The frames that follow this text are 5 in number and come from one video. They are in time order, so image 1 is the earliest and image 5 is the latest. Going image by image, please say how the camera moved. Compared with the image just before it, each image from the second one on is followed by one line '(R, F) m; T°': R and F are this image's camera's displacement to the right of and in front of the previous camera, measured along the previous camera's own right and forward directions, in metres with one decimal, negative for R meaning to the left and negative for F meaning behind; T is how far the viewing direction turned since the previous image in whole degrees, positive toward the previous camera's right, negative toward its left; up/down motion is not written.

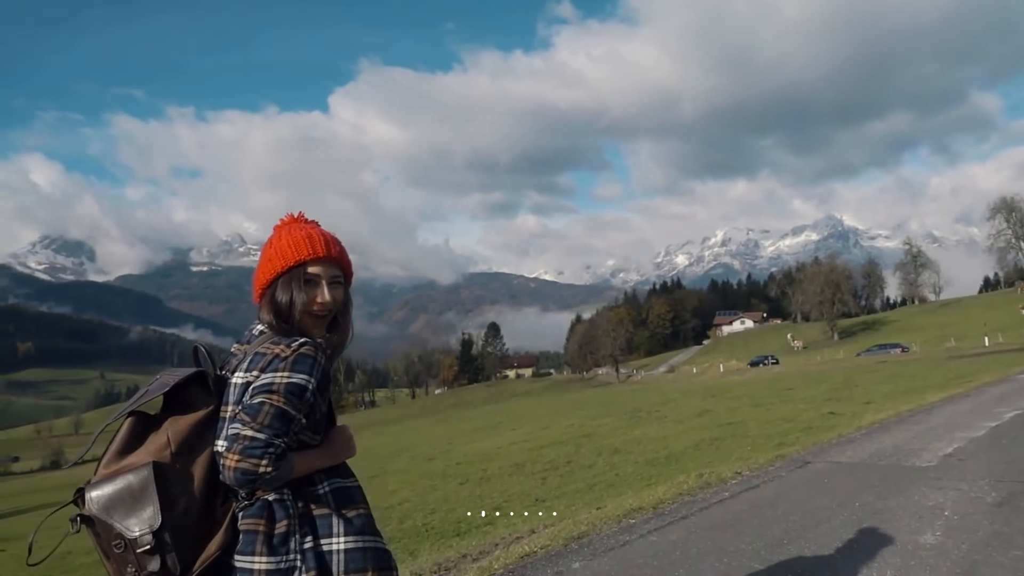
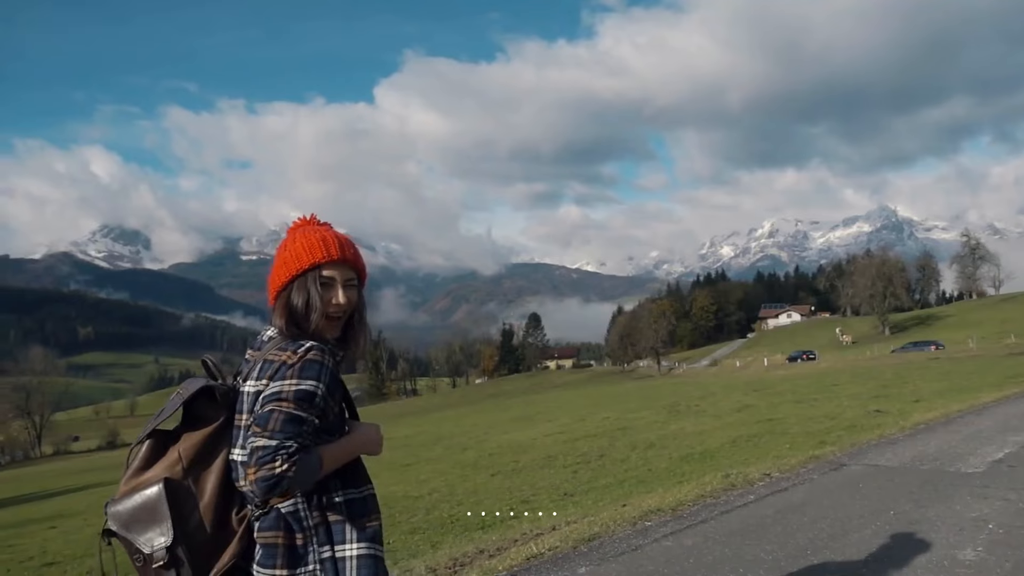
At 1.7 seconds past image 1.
(+0.3, +0.5) m; -3°
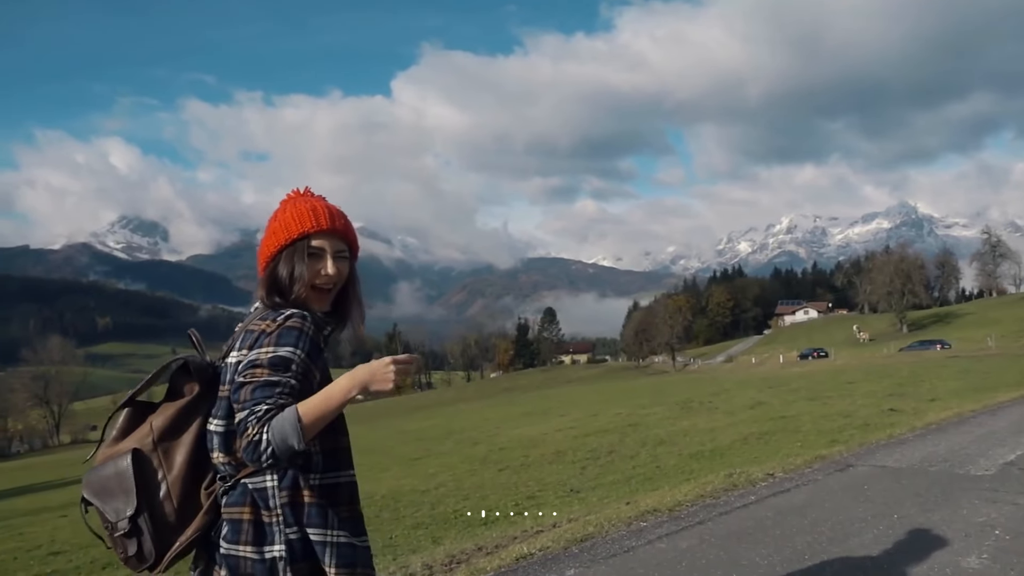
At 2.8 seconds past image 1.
(+0.2, +0.2) m; -1°
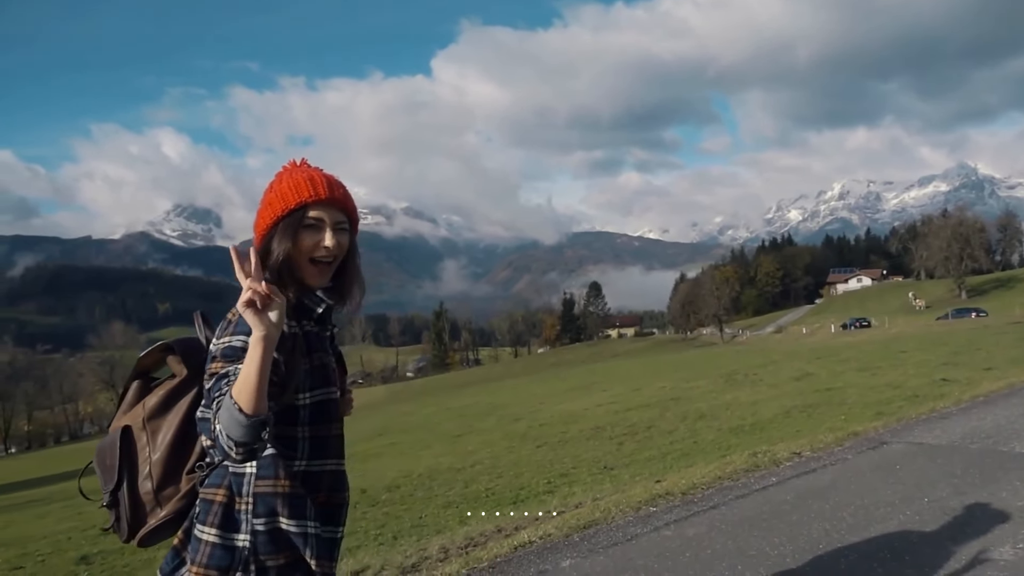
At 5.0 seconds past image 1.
(+0.5, +0.5) m; -3°
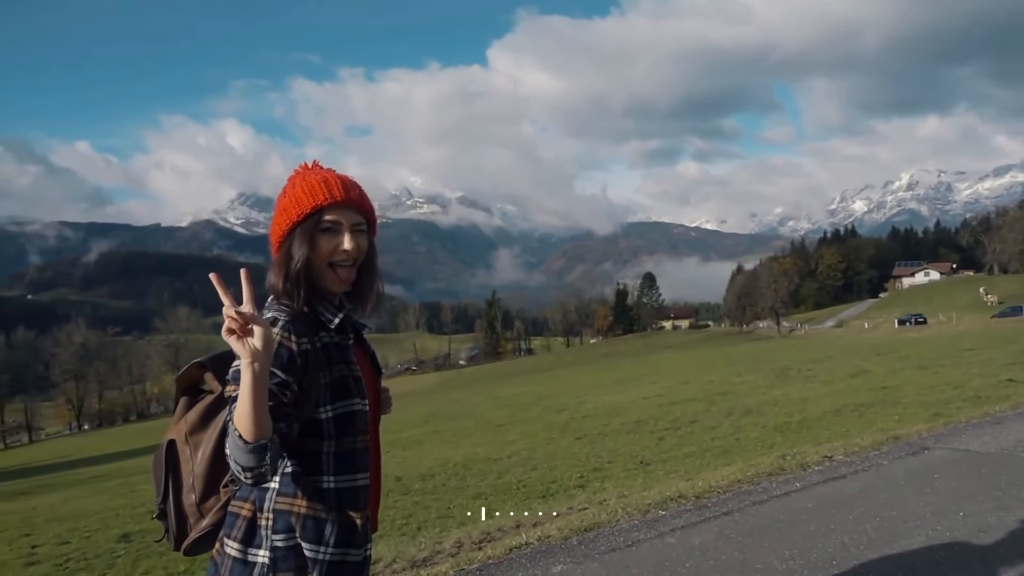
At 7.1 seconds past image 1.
(+0.5, +0.5) m; -4°
